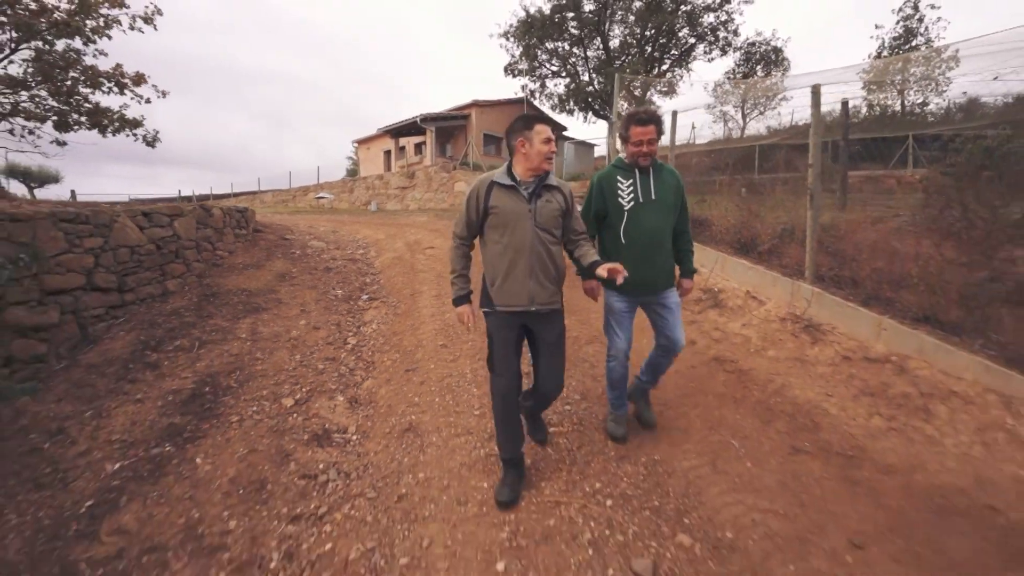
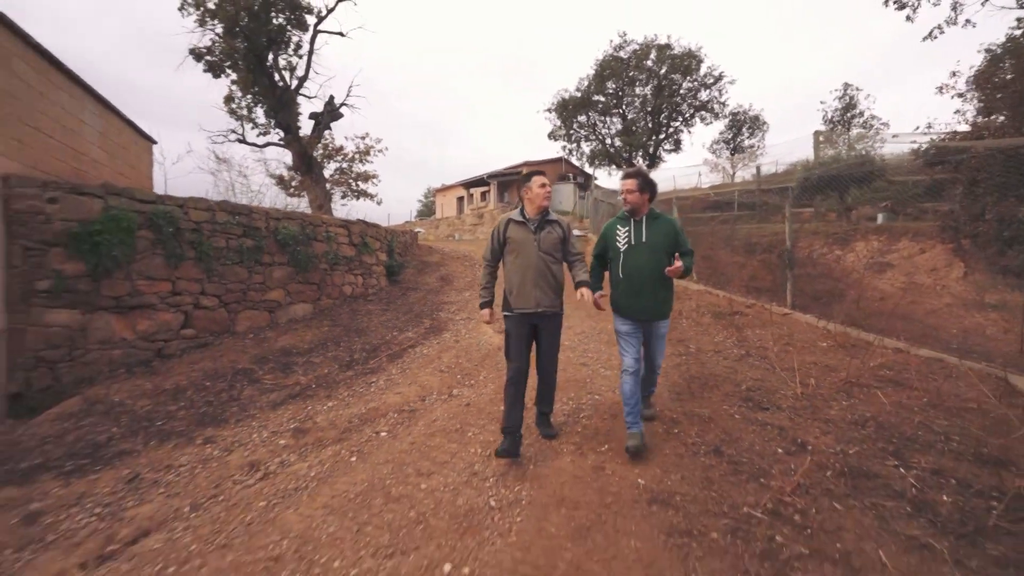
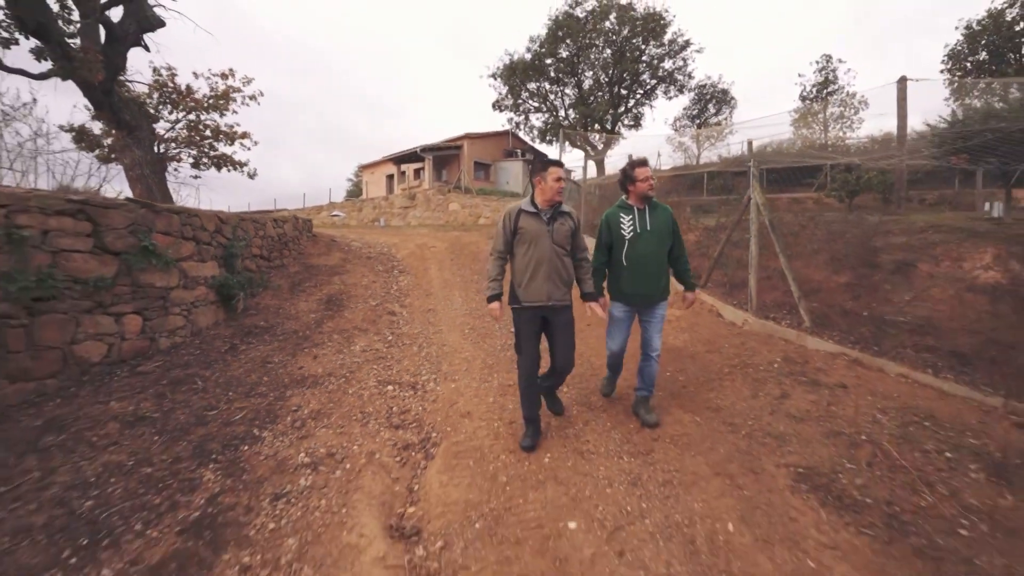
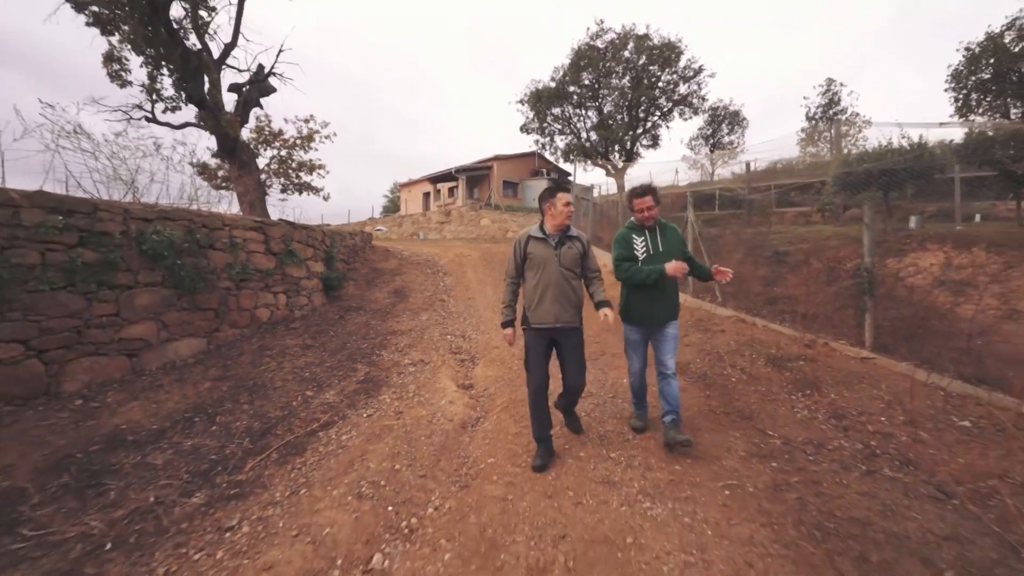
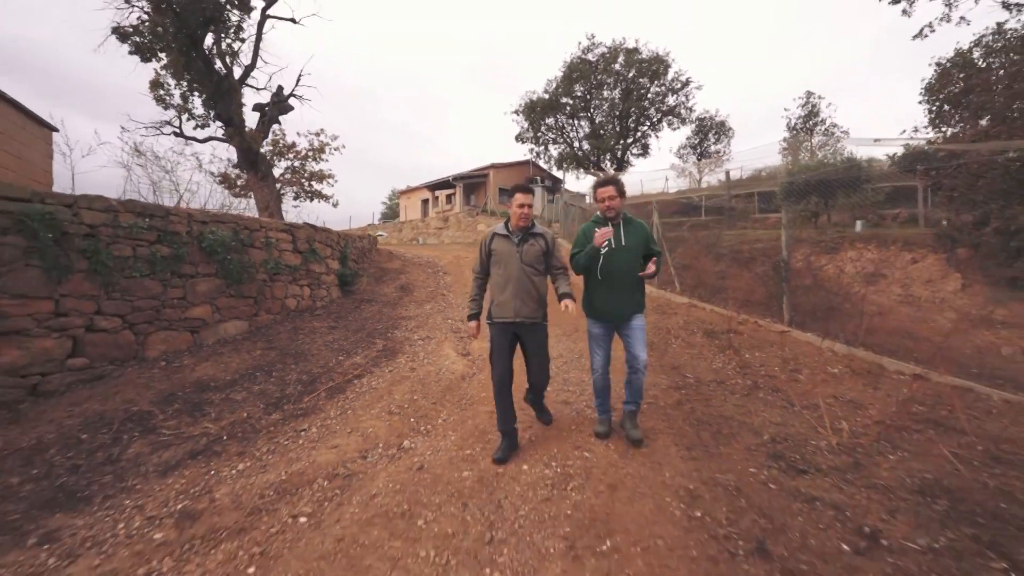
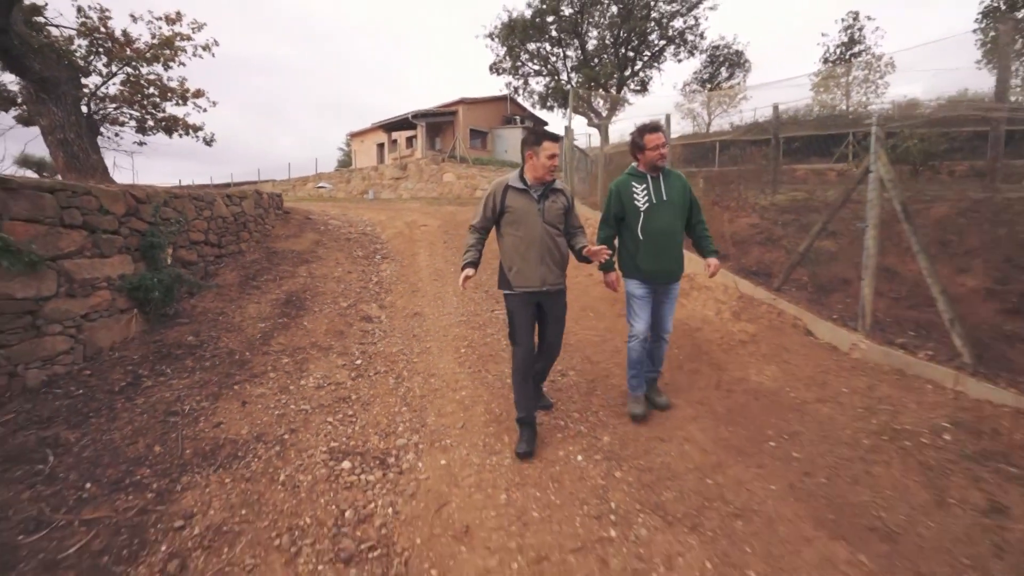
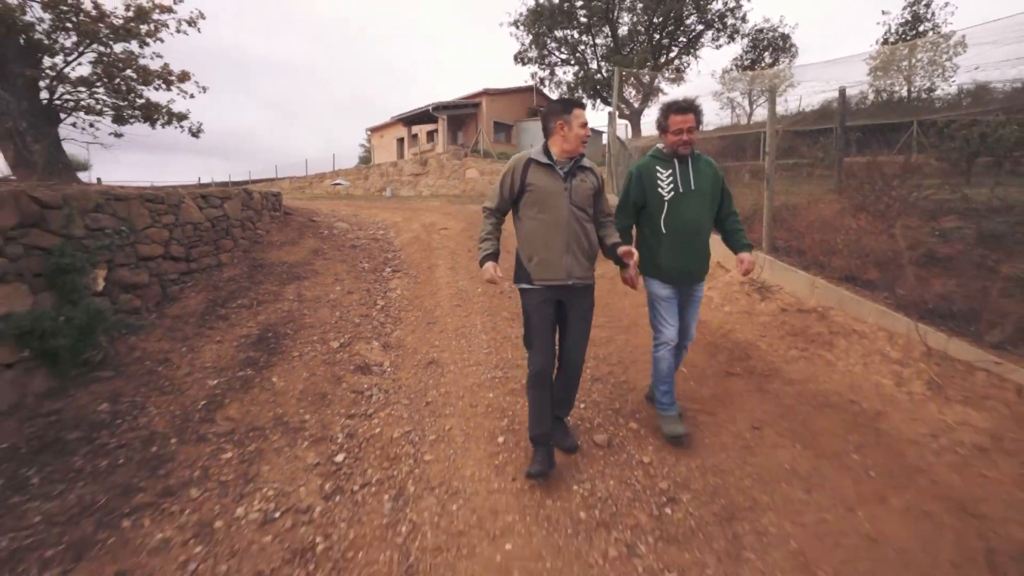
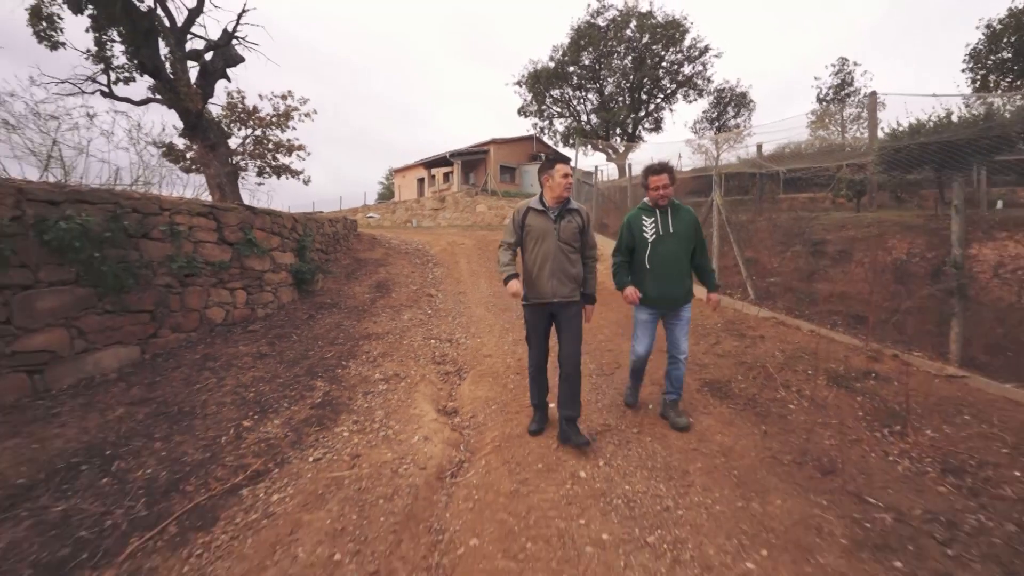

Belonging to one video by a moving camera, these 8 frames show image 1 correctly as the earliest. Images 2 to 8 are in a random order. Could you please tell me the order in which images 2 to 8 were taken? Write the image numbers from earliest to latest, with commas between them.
7, 6, 3, 8, 4, 5, 2
